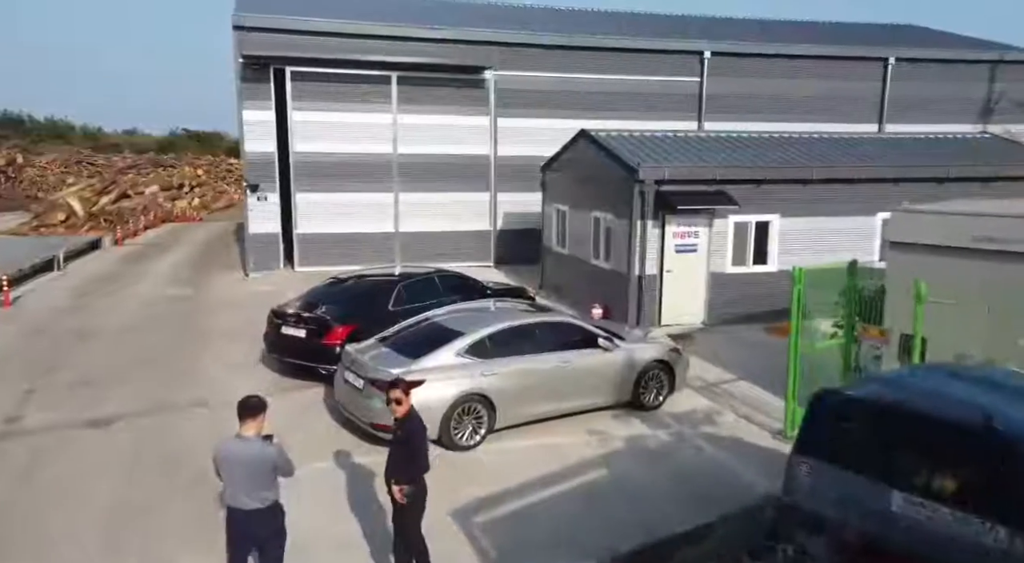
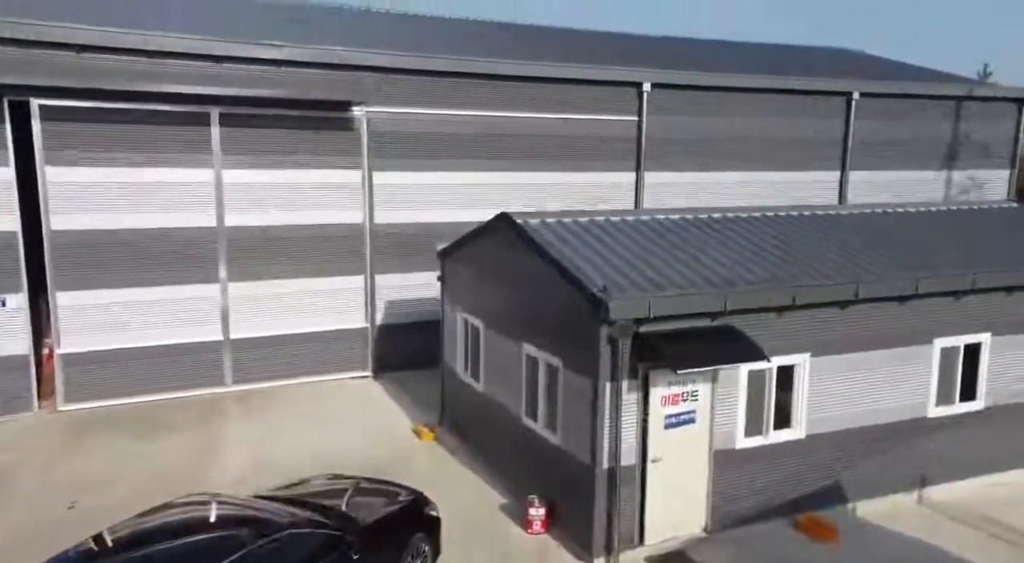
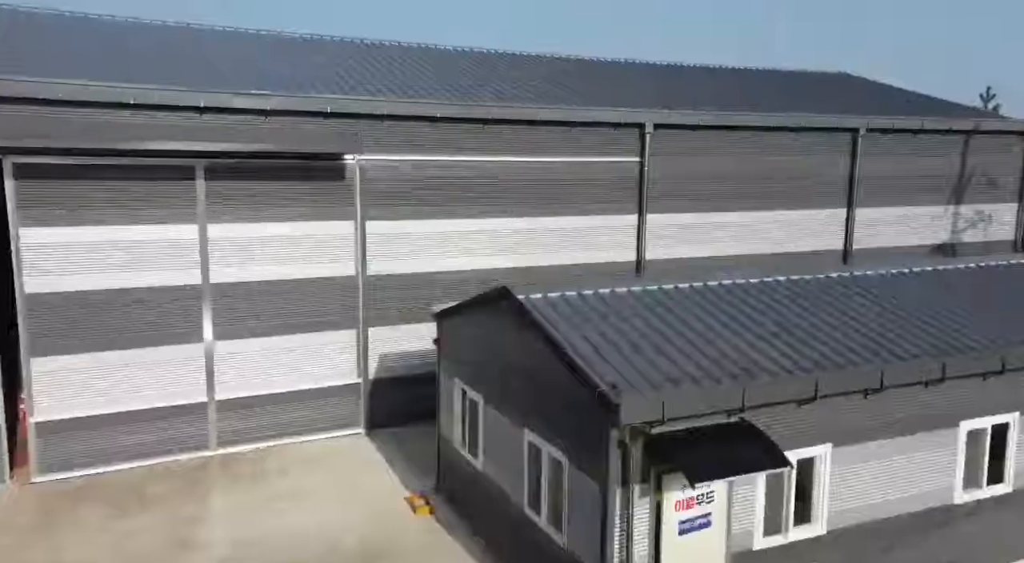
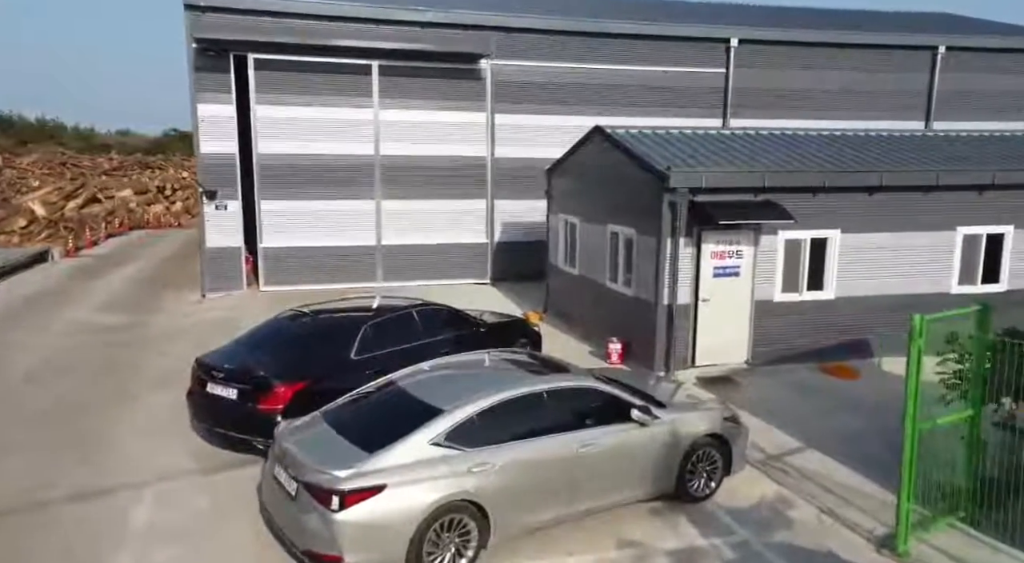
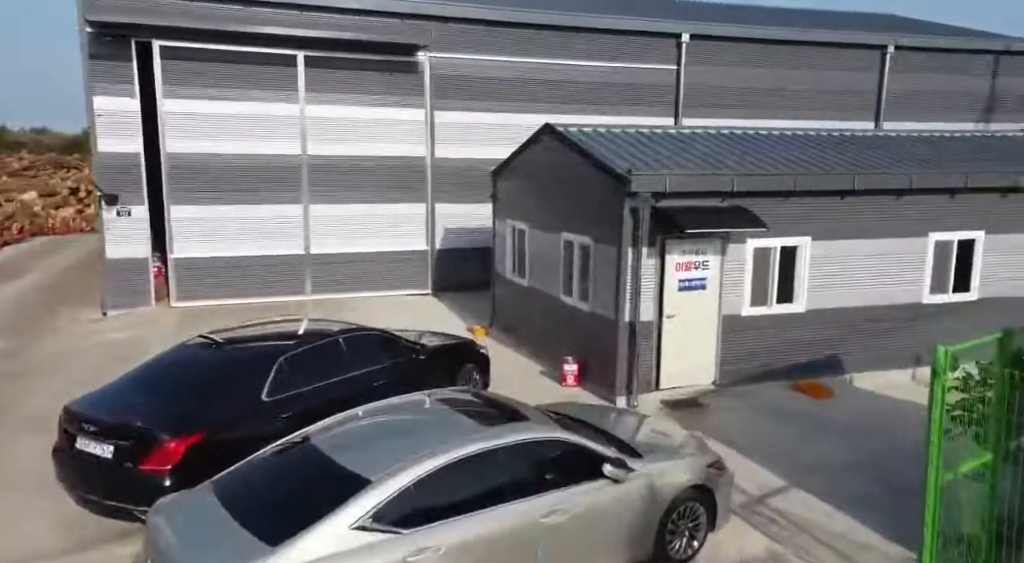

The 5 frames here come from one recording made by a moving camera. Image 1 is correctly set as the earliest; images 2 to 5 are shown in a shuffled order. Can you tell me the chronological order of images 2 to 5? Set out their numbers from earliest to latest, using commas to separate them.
4, 5, 2, 3
